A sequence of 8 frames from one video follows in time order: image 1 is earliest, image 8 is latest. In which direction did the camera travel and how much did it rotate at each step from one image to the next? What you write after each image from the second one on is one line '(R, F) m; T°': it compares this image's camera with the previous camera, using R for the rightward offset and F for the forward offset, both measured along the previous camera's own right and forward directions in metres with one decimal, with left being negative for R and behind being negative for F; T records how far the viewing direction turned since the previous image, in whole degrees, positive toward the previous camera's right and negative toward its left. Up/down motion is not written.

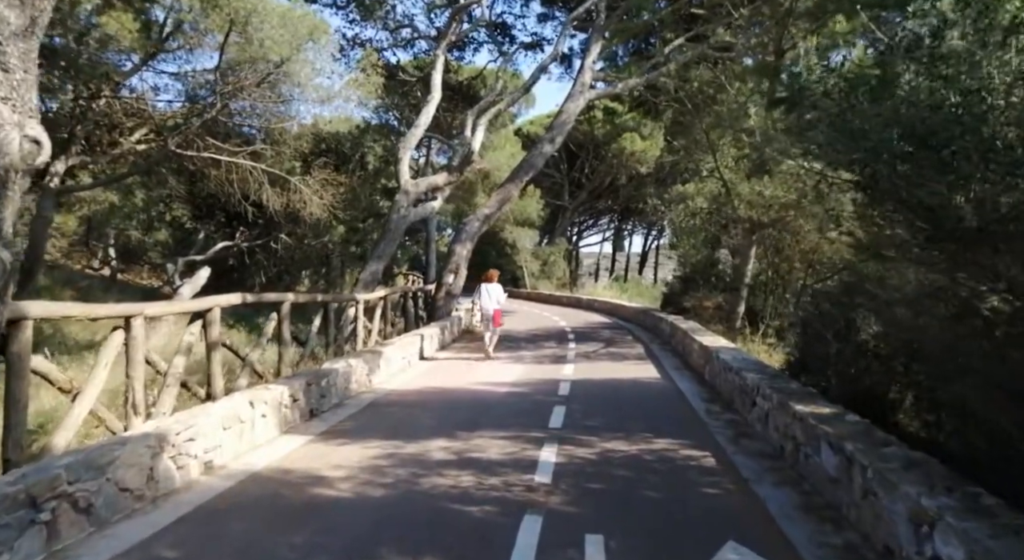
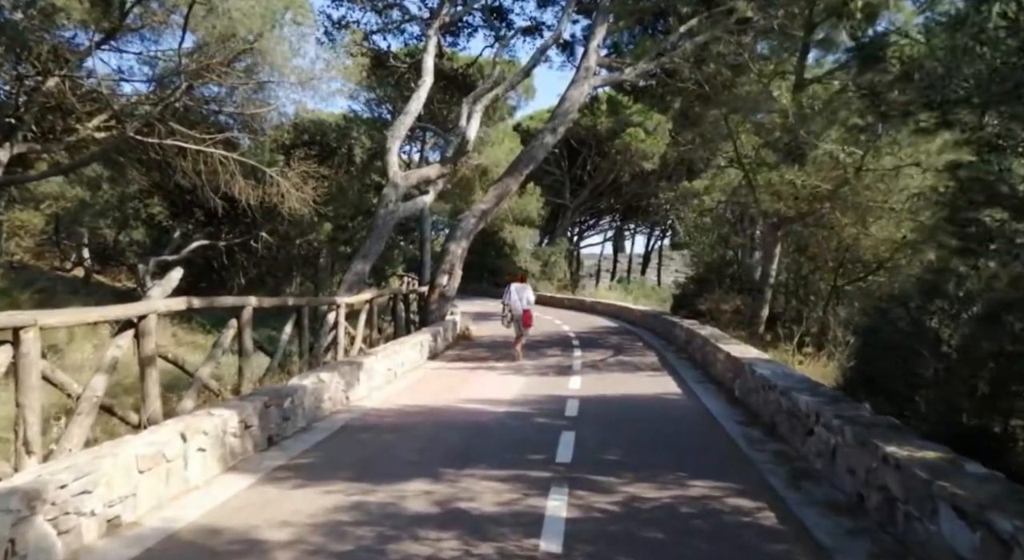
(0.0, +1.7) m; 0°
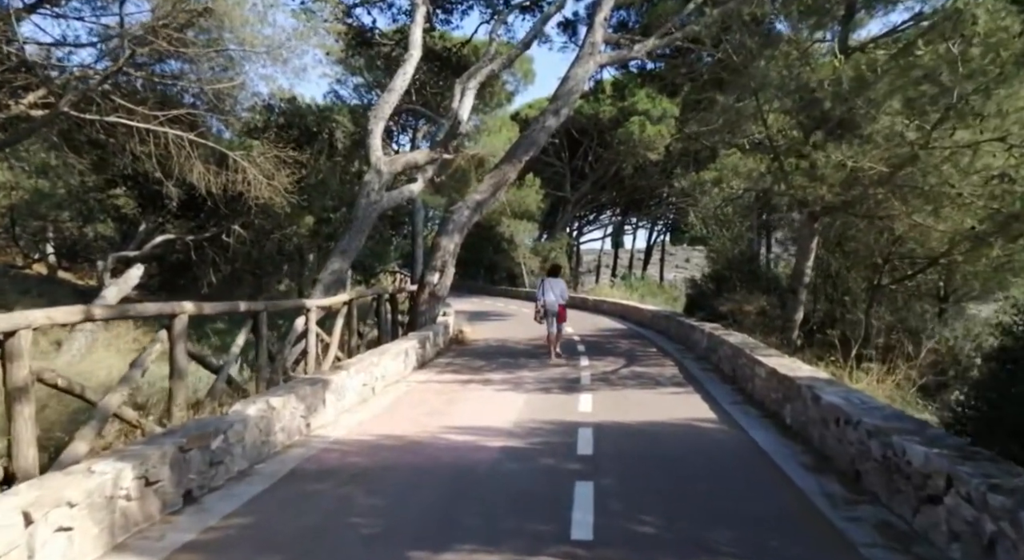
(0.0, +2.1) m; 0°
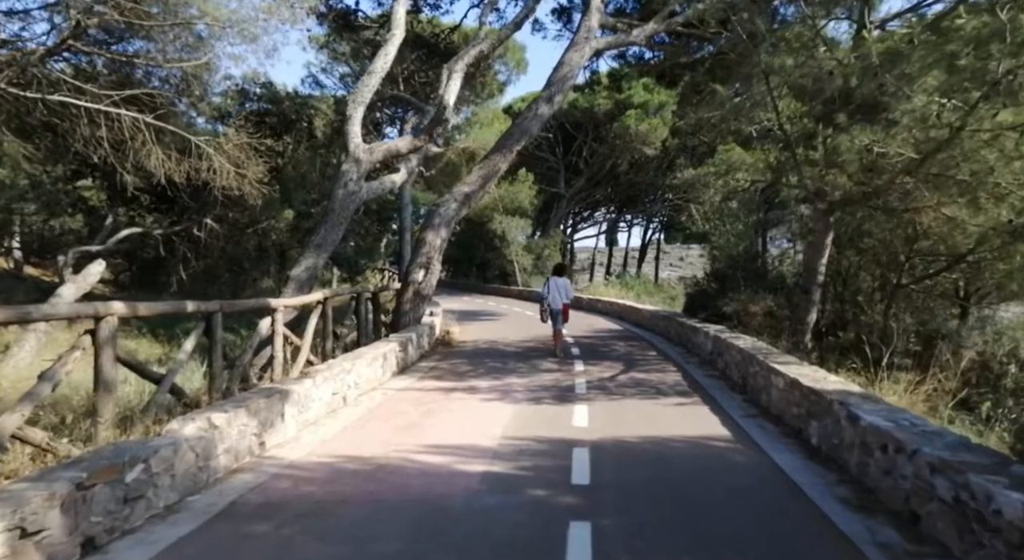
(+0.1, +1.2) m; 0°
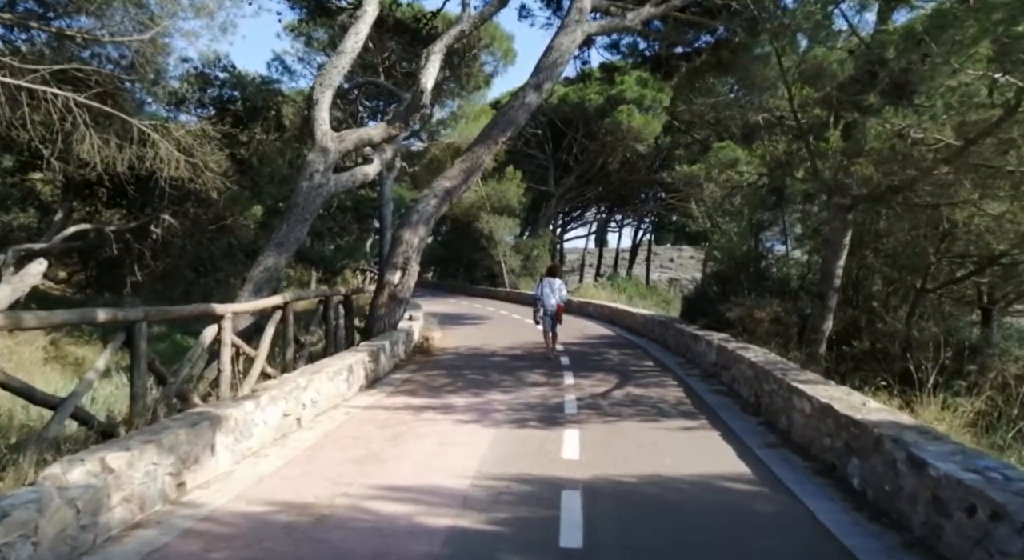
(+0.1, +1.4) m; +1°
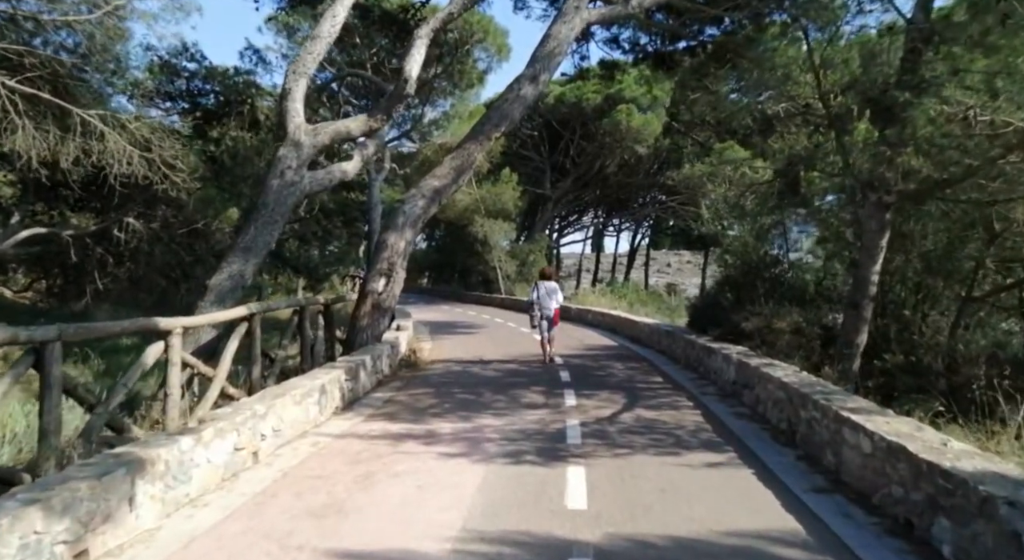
(0.0, +1.4) m; 0°
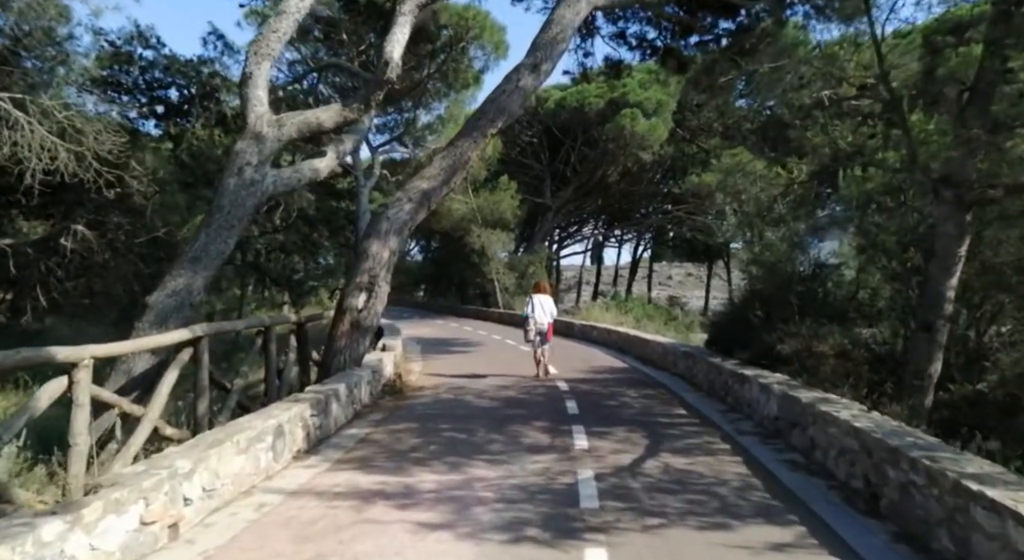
(0.0, +1.9) m; 0°
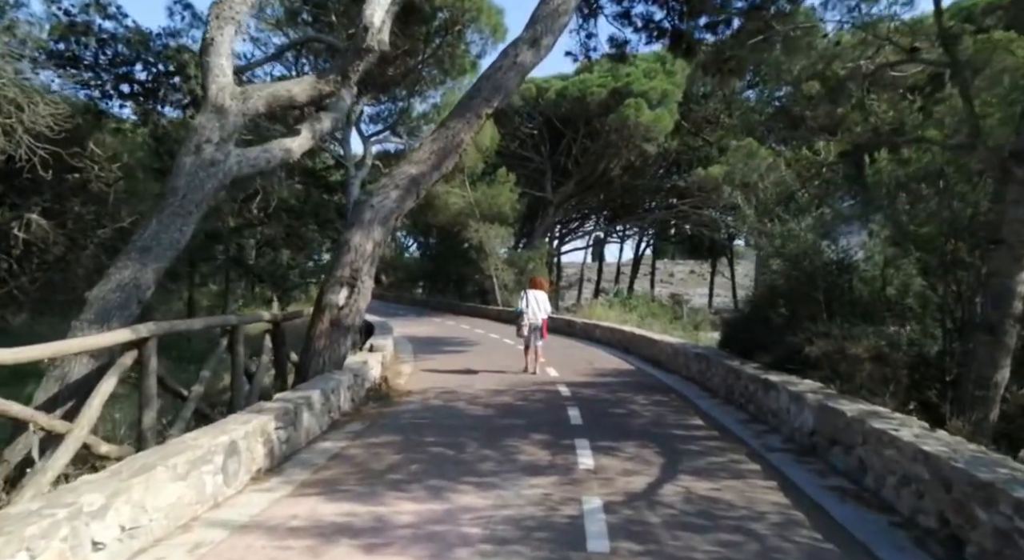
(+0.1, +1.3) m; 0°
